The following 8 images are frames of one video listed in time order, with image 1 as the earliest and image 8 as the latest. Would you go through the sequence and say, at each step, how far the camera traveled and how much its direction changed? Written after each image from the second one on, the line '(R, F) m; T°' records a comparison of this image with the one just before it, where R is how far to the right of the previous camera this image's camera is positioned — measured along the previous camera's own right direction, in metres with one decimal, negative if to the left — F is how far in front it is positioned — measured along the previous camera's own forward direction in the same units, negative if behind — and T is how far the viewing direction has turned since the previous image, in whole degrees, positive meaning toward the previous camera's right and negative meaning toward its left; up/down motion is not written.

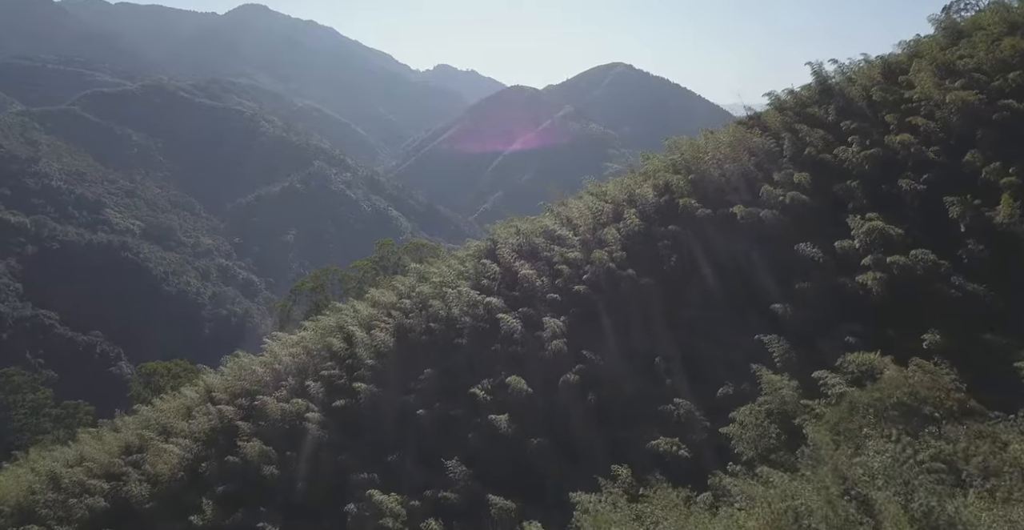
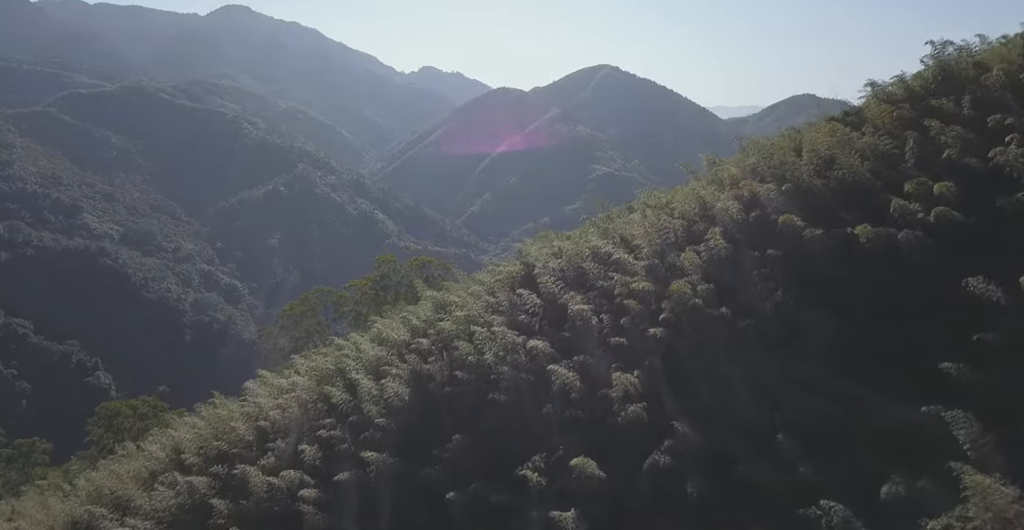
(-0.6, +2.0) m; +1°
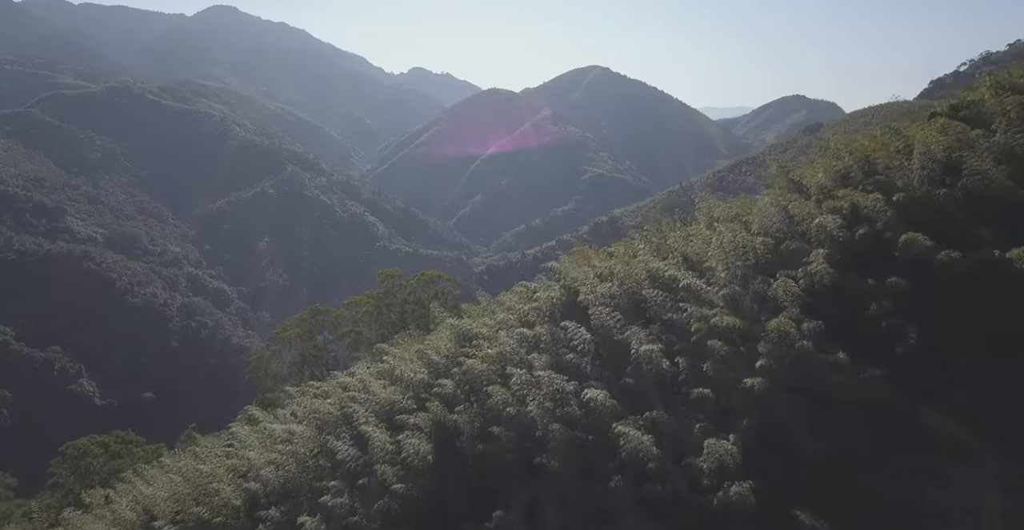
(-0.5, +1.5) m; +1°
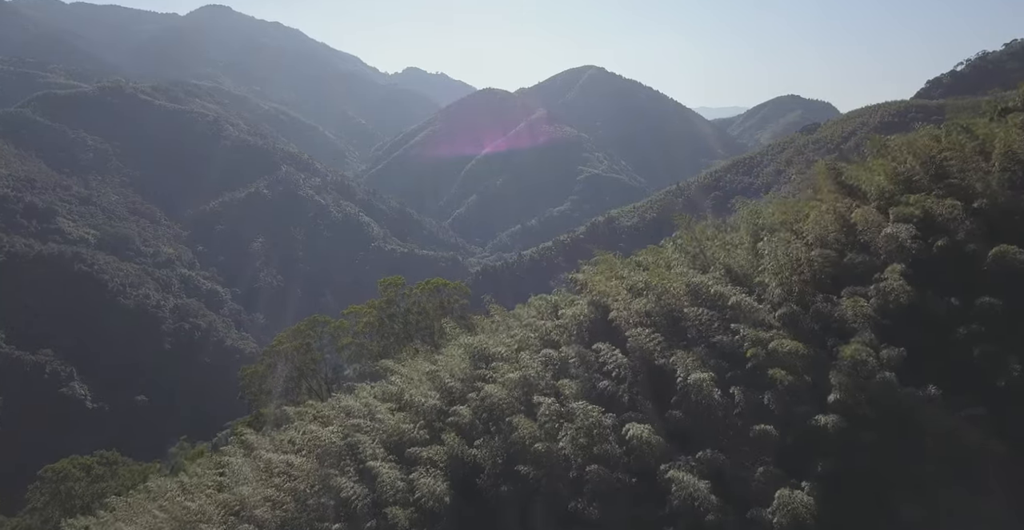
(-0.2, +0.8) m; 0°
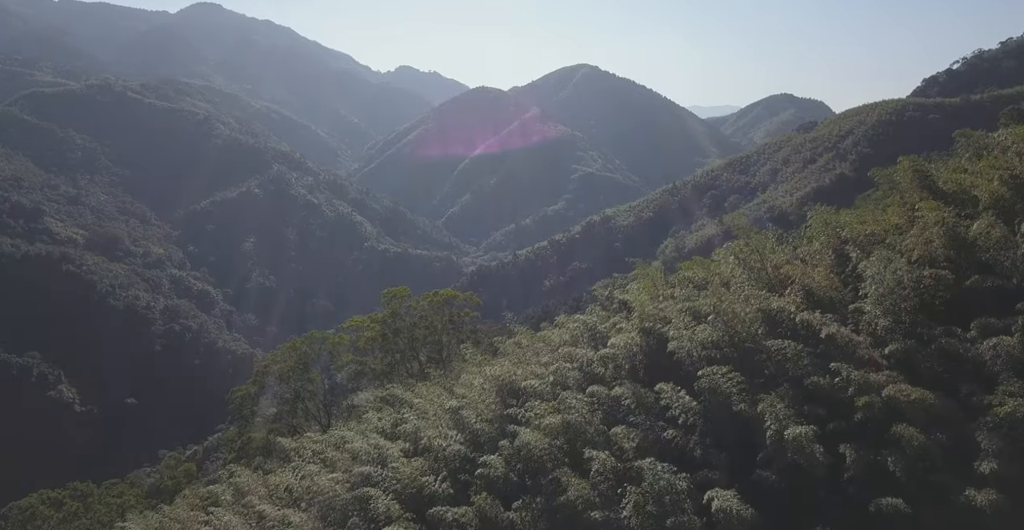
(-0.3, +1.1) m; +1°
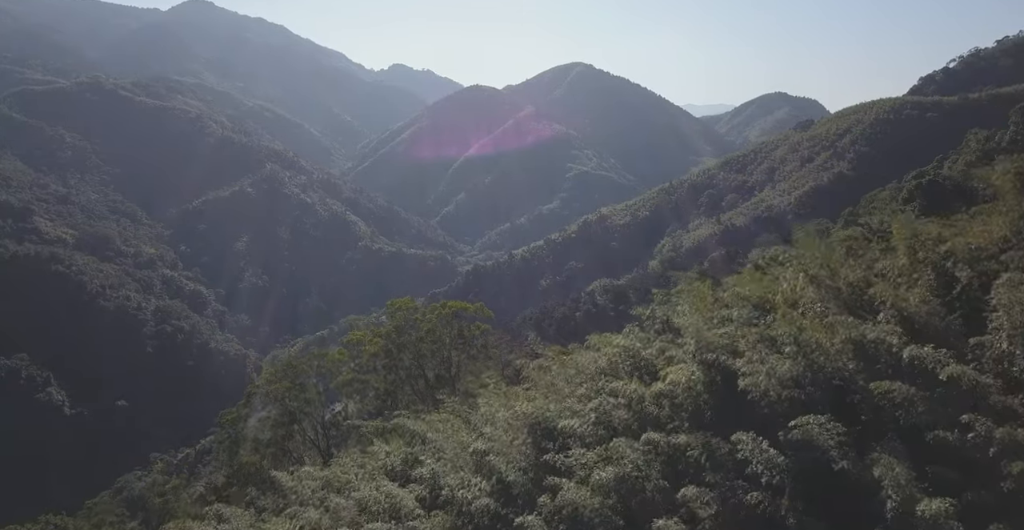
(-0.3, +0.9) m; 0°
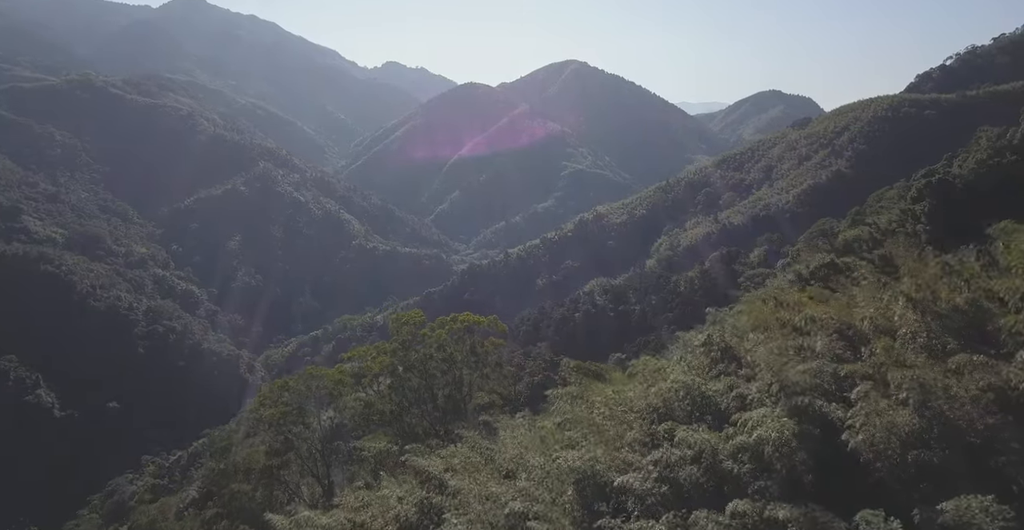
(-0.3, +0.9) m; 0°
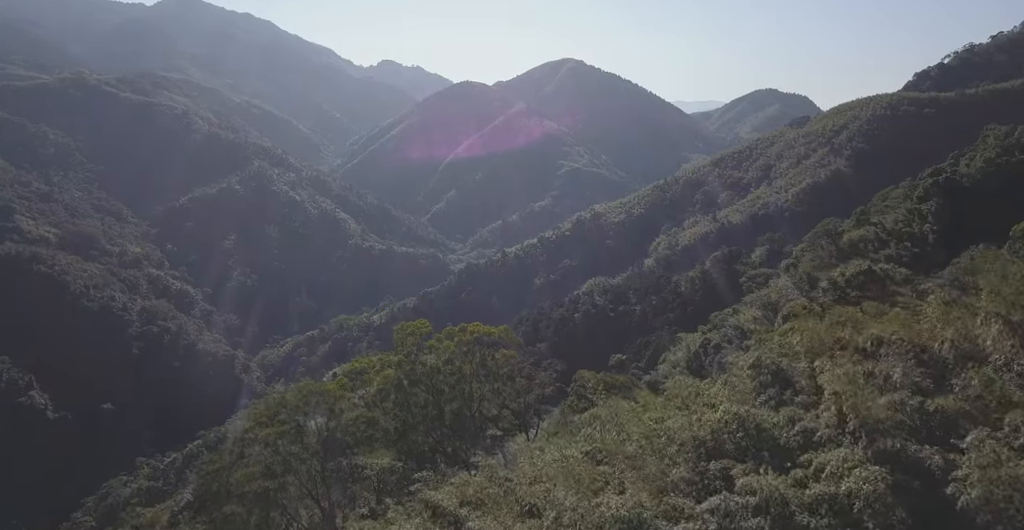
(-0.2, +0.6) m; 0°
